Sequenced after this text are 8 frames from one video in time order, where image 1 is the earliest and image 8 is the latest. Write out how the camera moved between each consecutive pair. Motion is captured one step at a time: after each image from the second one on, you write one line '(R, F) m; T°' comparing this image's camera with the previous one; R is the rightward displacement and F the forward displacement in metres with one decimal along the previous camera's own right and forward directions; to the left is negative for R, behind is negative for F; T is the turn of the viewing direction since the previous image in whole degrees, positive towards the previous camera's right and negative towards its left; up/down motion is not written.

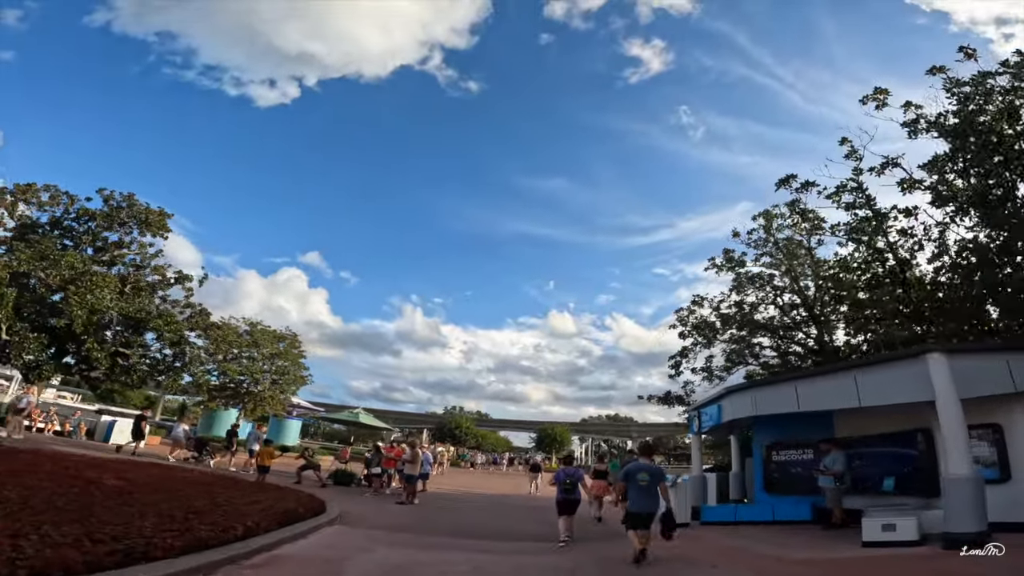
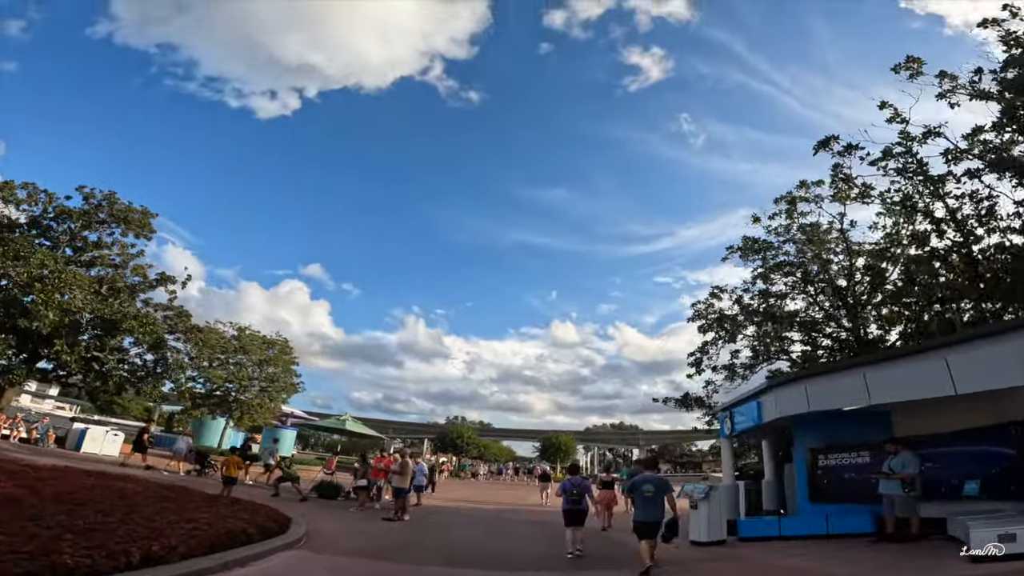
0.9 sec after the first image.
(0.0, +1.9) m; 0°
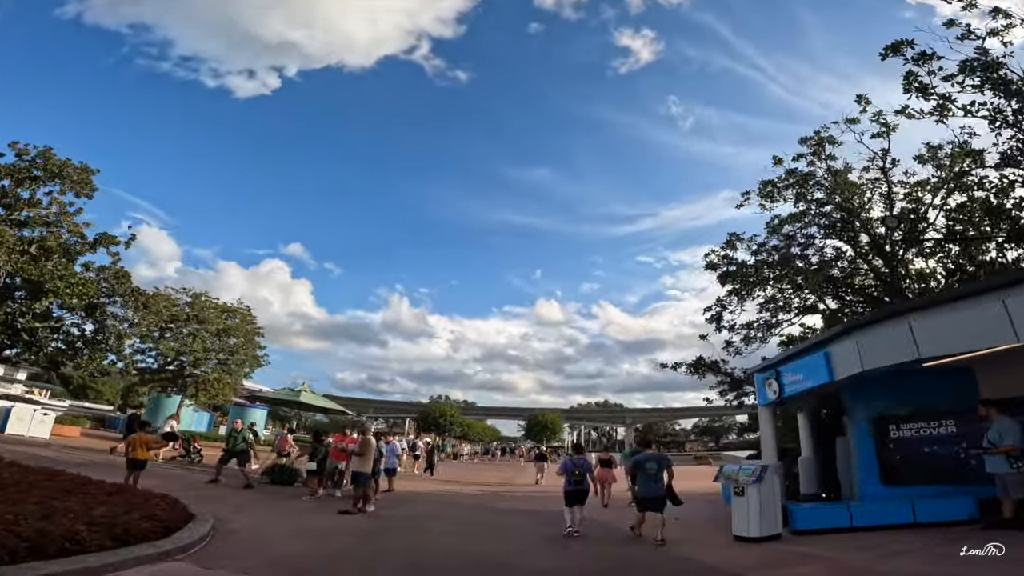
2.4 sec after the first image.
(-0.1, +2.8) m; +1°
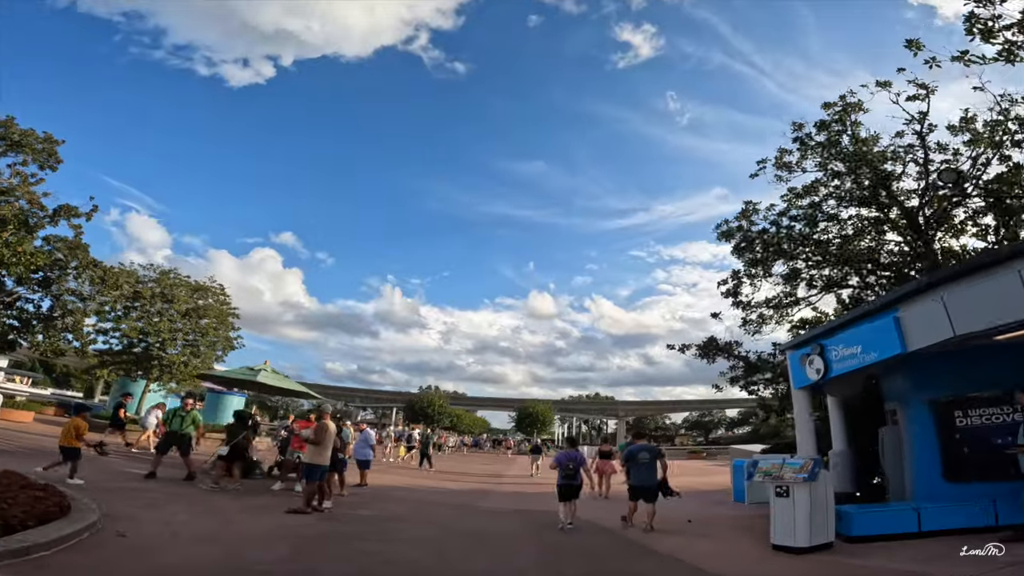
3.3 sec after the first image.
(+0.1, +1.8) m; +1°
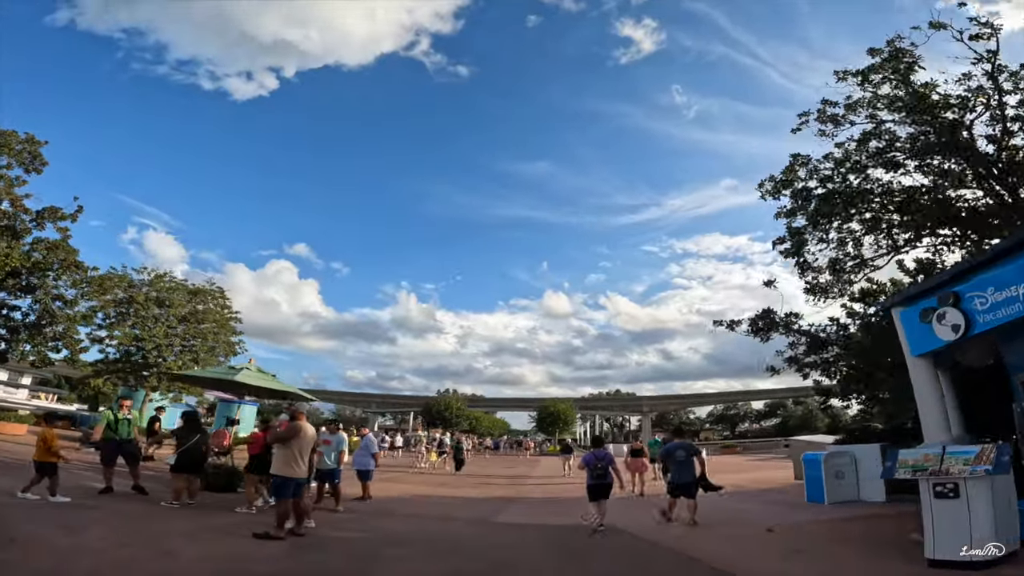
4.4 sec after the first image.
(-0.1, +2.0) m; -1°
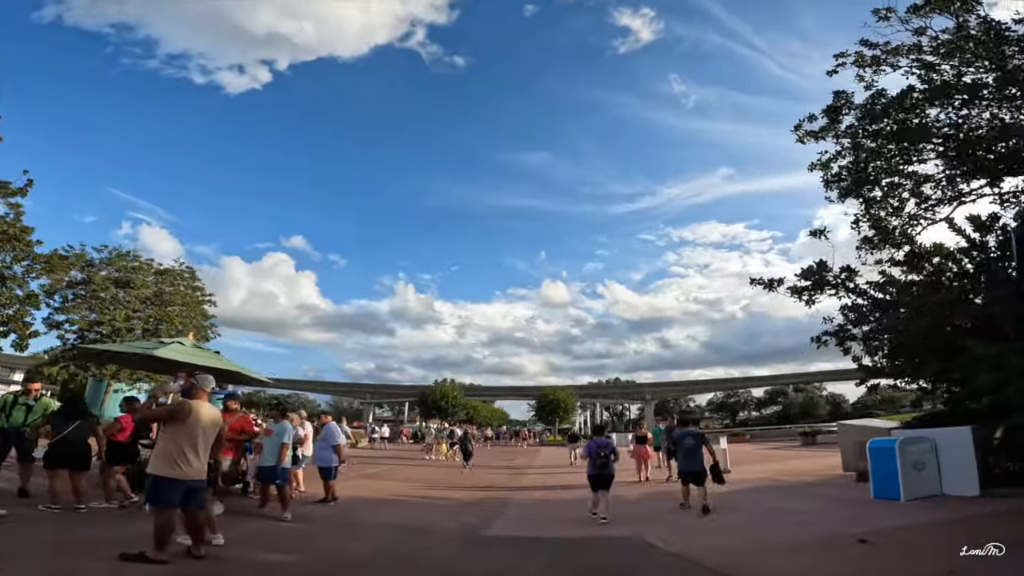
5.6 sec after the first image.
(+0.1, +2.2) m; 0°
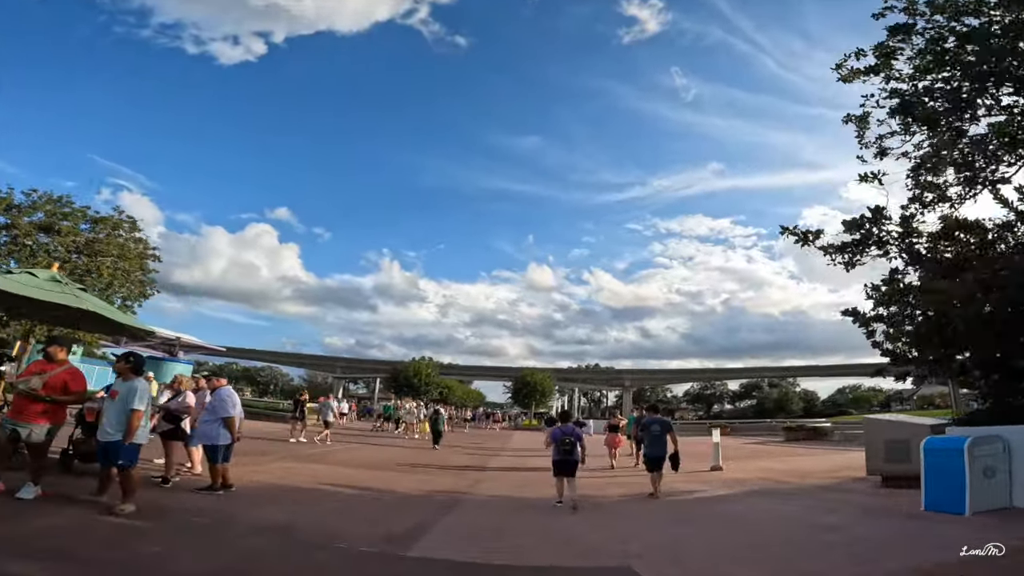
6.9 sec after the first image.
(+0.3, +2.2) m; +1°
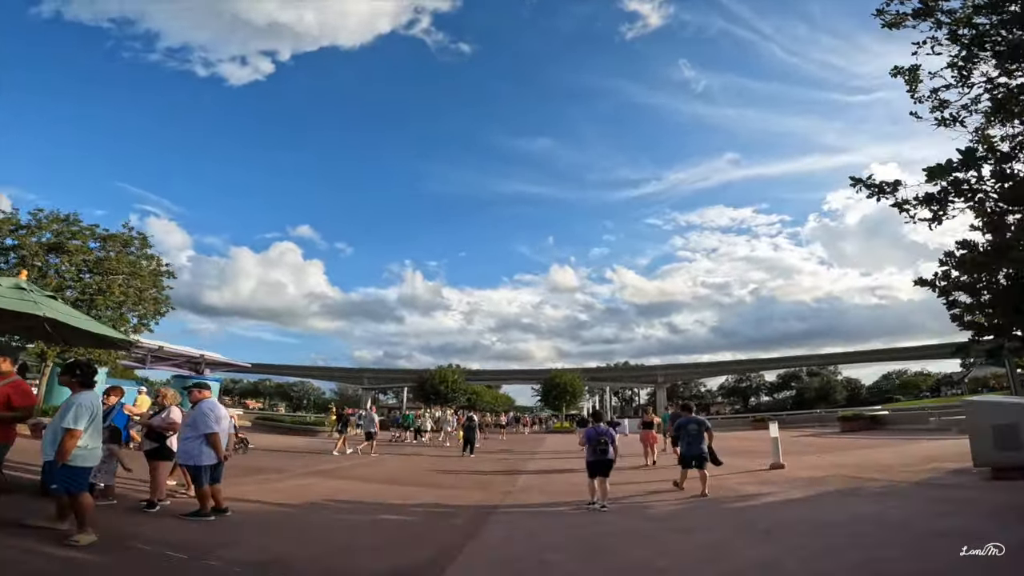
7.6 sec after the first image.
(-0.1, +1.2) m; -2°
